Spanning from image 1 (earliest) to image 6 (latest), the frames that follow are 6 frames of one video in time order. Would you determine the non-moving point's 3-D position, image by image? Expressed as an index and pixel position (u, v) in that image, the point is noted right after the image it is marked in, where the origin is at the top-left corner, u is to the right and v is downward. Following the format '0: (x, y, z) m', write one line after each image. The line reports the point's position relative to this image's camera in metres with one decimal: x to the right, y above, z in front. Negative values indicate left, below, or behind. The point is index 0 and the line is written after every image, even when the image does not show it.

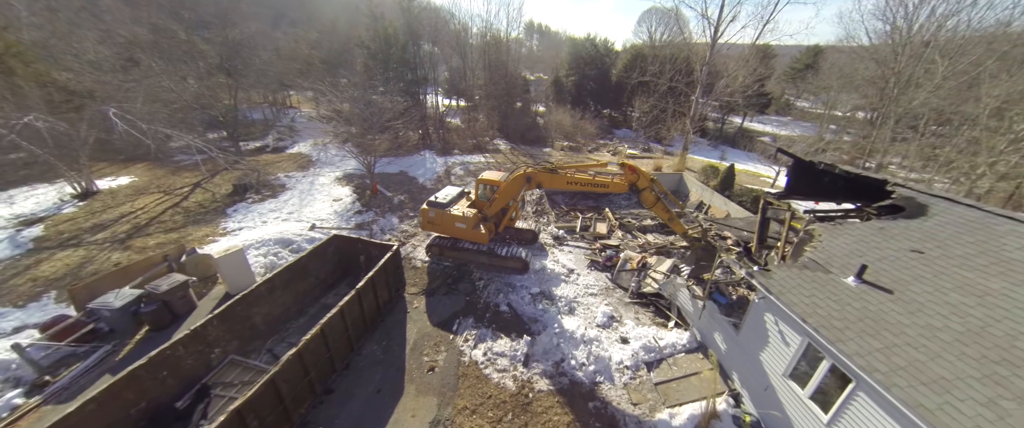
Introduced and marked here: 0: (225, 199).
0: (-15.4, +0.8, +15.3) m
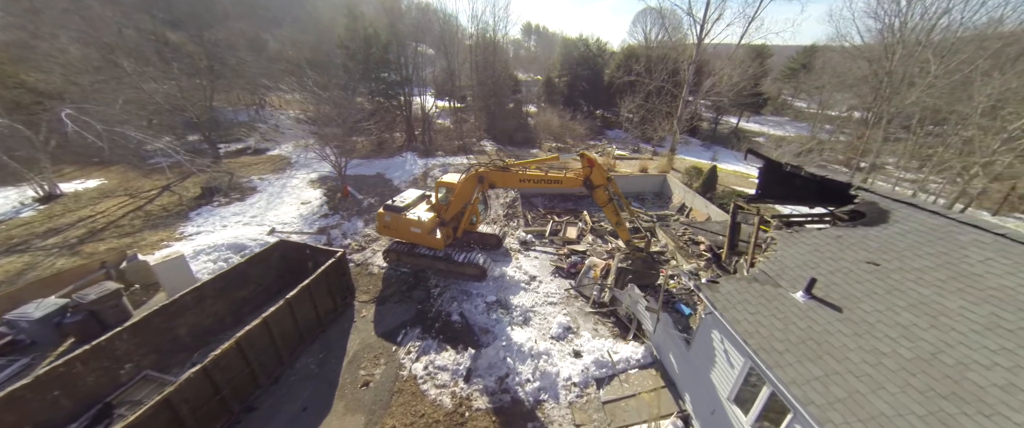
0: (-16.8, +0.6, +14.9) m
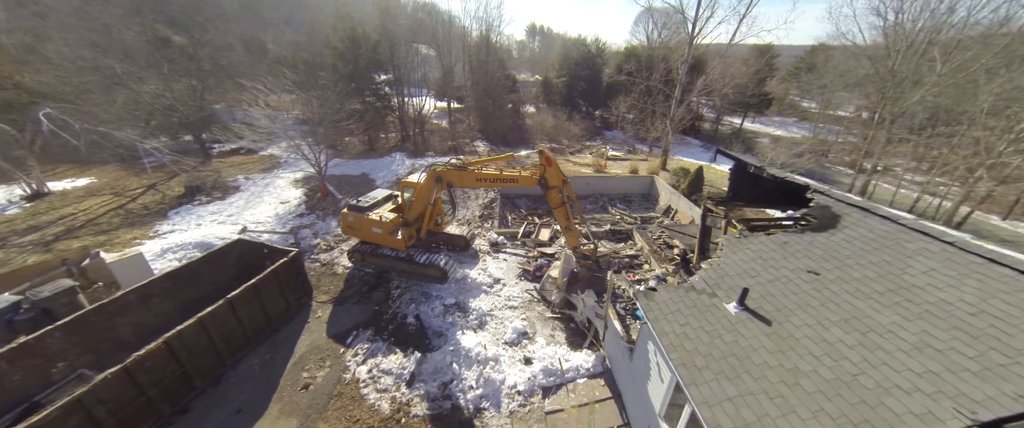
0: (-18.0, +0.7, +15.1) m
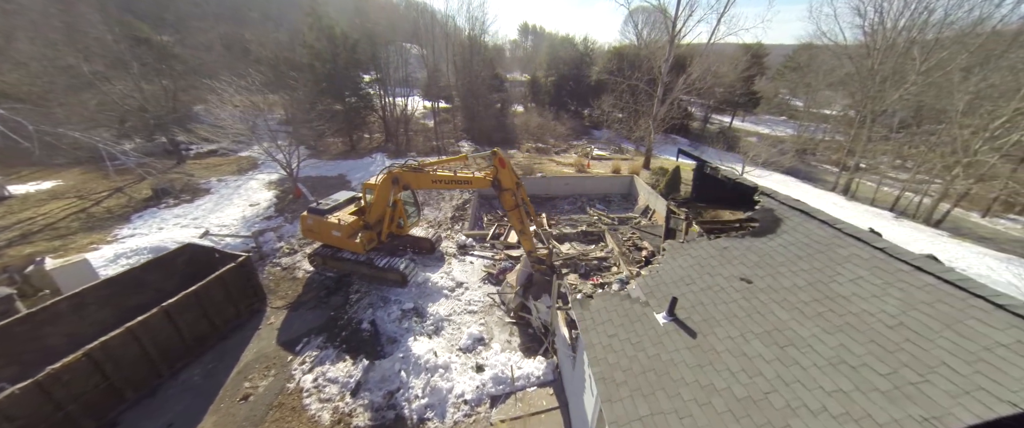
0: (-19.4, +0.6, +14.7) m
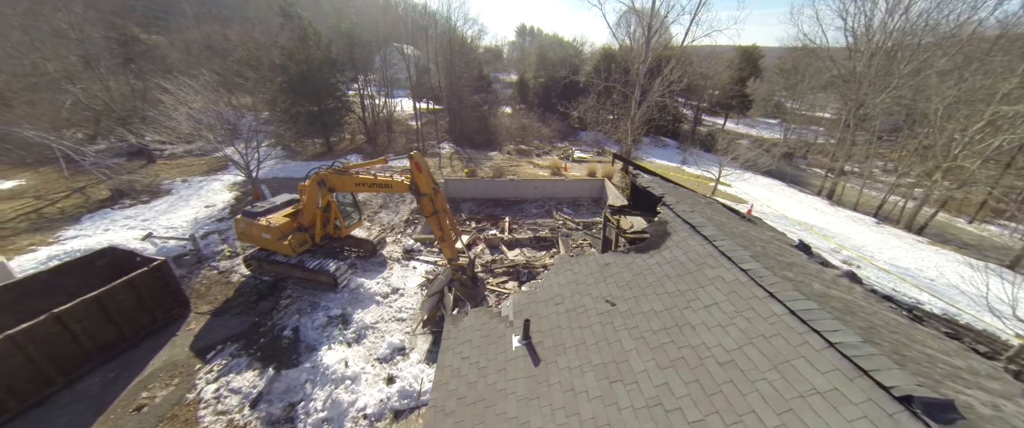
0: (-21.4, +0.5, +14.6) m
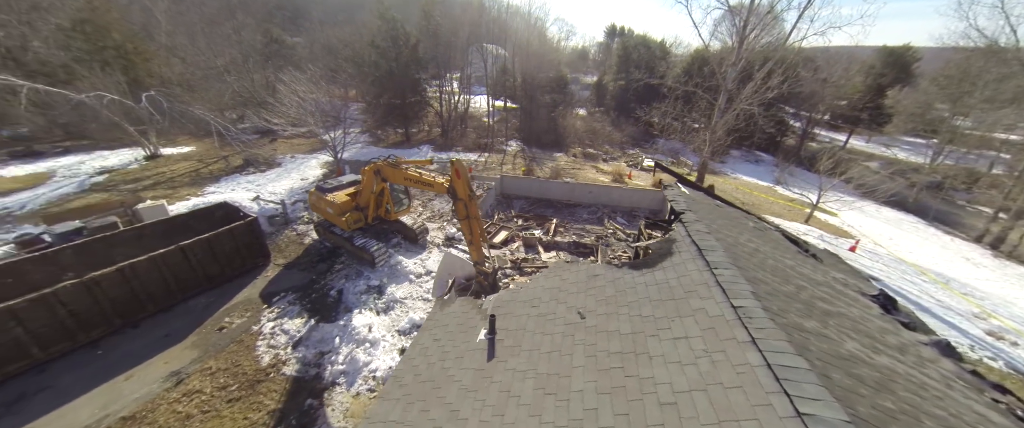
0: (-18.7, +3.0, +18.9) m
